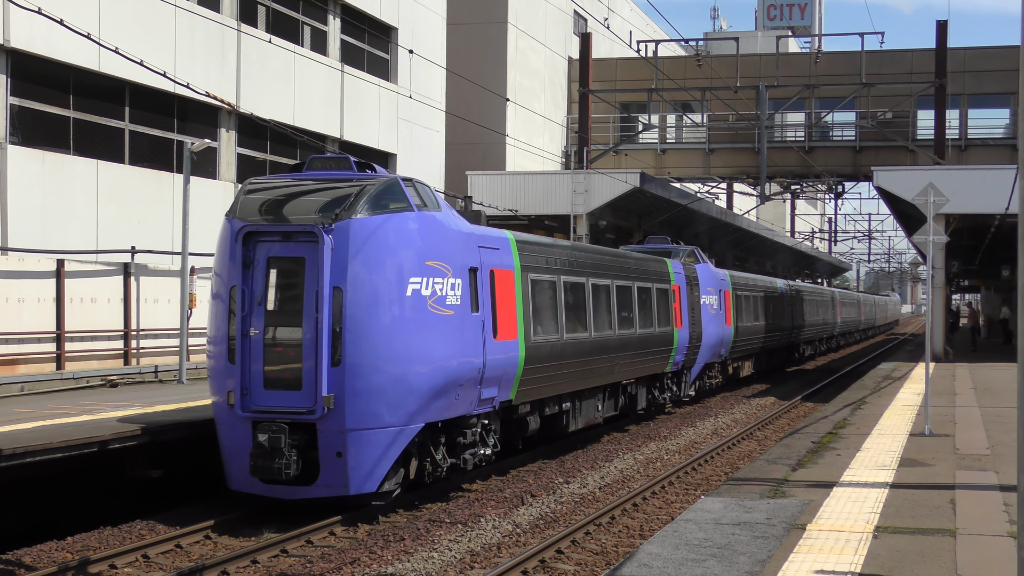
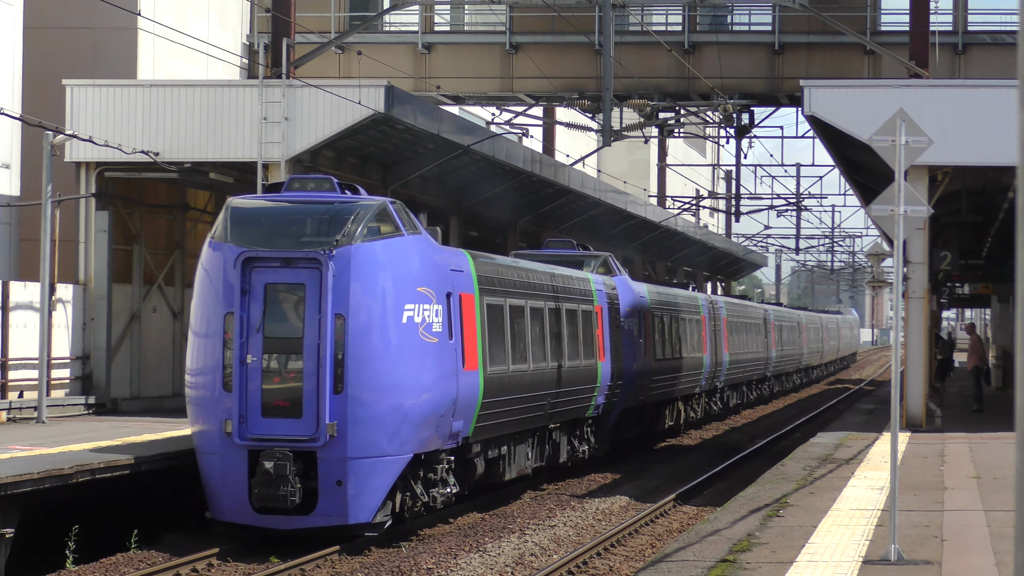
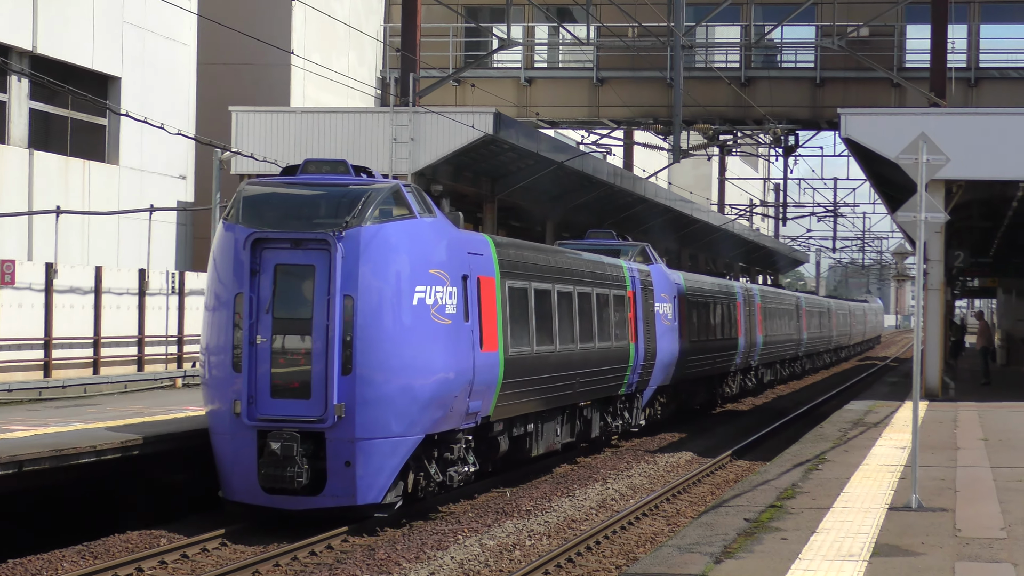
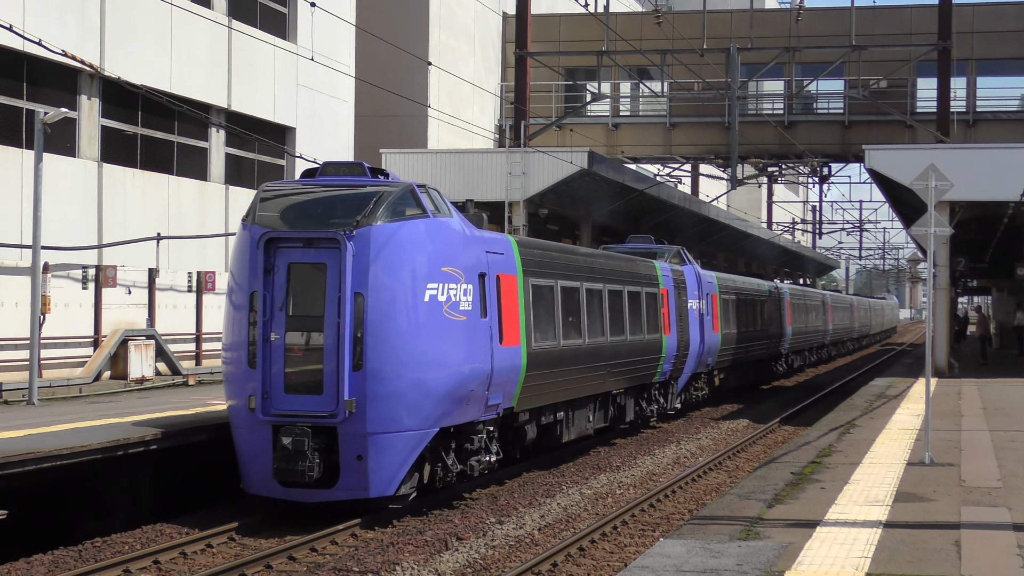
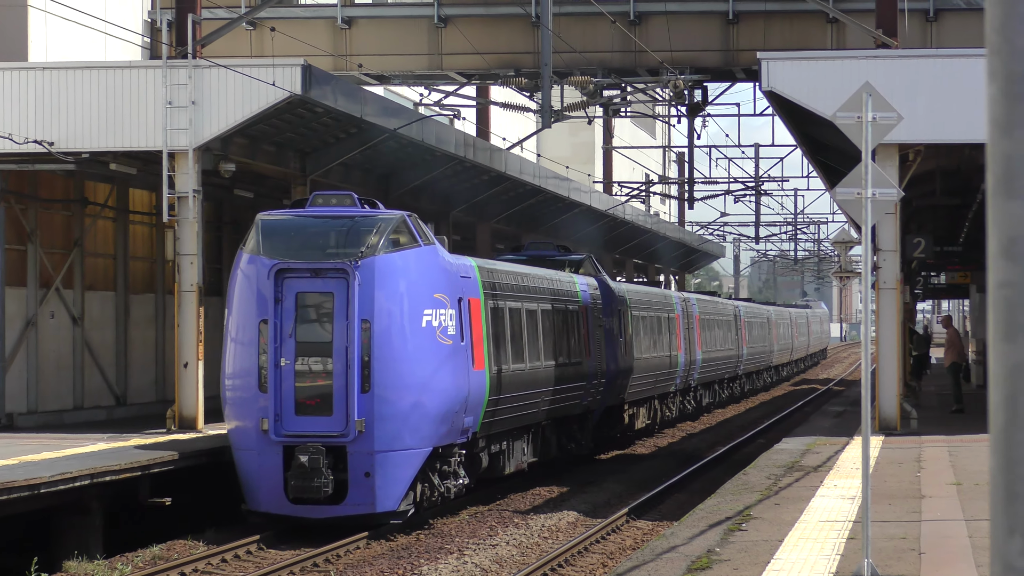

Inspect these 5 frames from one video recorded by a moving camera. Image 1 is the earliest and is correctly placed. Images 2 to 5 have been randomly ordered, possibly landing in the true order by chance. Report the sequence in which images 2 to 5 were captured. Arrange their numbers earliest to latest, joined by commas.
4, 3, 2, 5
